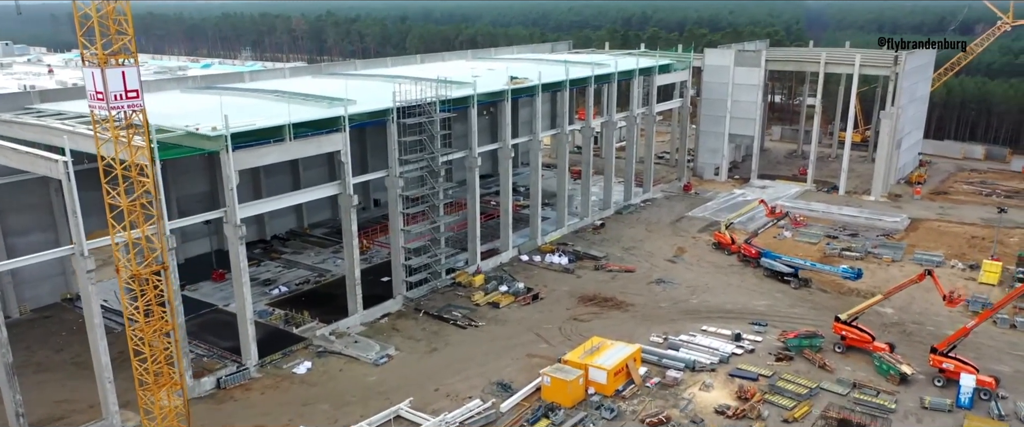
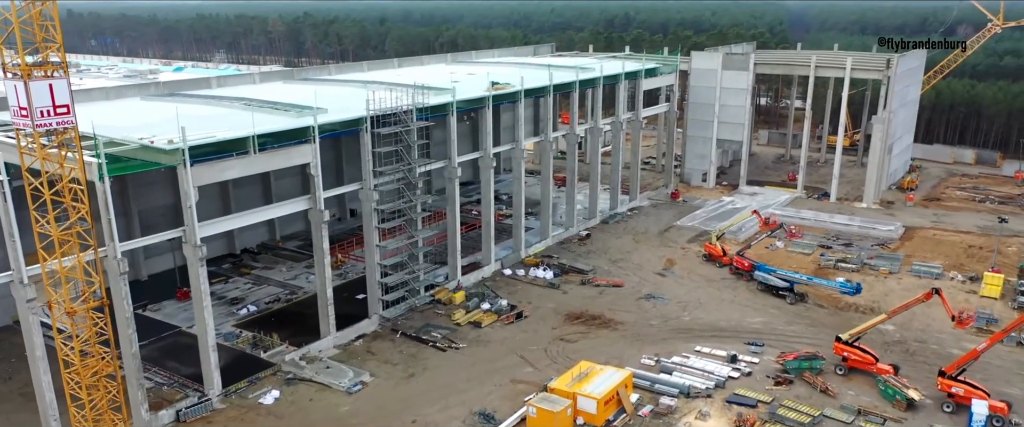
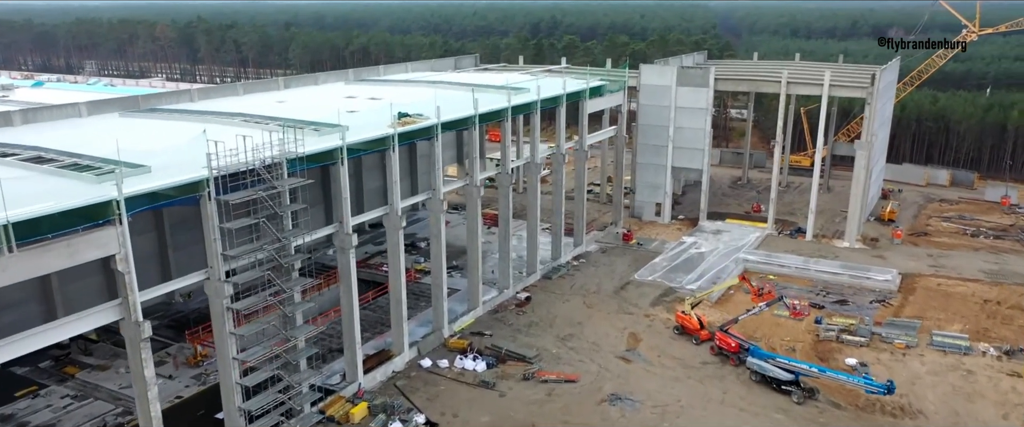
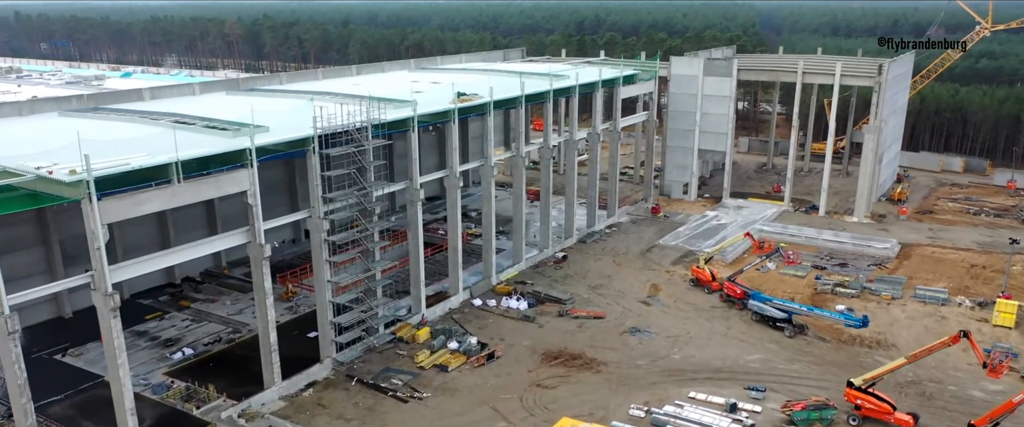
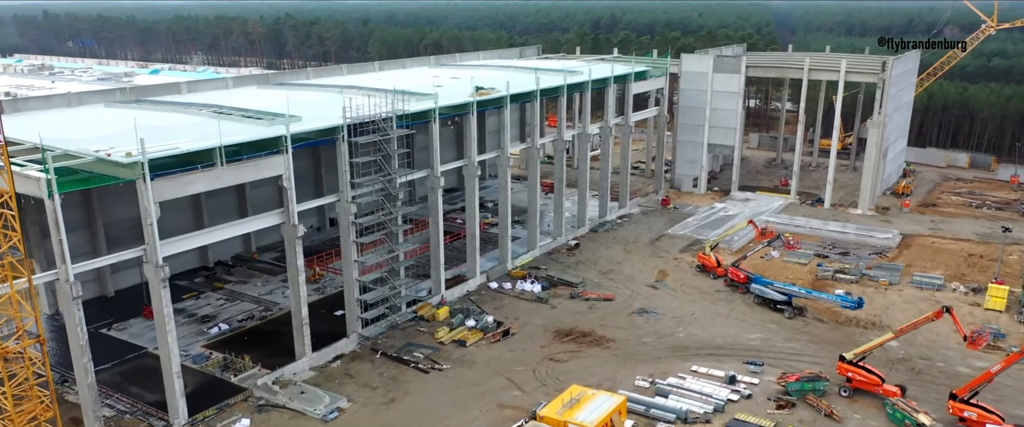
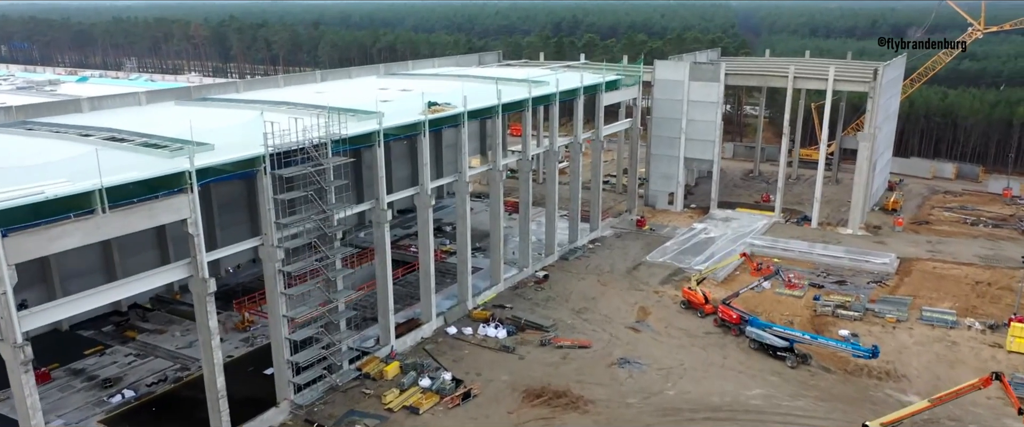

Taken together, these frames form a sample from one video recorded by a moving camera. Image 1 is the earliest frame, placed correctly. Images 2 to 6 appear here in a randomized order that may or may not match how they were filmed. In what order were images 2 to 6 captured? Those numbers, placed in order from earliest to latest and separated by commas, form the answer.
2, 5, 4, 6, 3
